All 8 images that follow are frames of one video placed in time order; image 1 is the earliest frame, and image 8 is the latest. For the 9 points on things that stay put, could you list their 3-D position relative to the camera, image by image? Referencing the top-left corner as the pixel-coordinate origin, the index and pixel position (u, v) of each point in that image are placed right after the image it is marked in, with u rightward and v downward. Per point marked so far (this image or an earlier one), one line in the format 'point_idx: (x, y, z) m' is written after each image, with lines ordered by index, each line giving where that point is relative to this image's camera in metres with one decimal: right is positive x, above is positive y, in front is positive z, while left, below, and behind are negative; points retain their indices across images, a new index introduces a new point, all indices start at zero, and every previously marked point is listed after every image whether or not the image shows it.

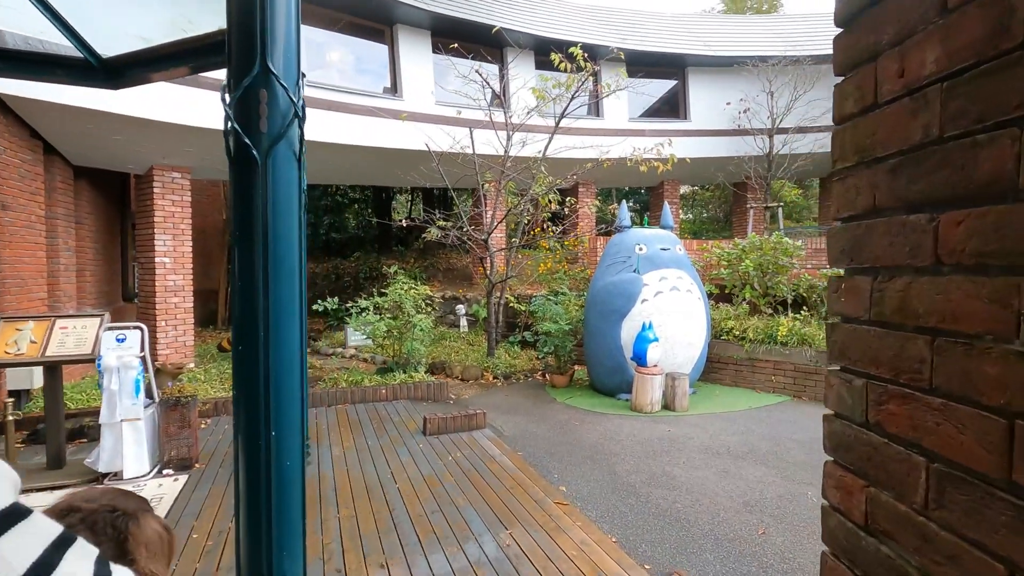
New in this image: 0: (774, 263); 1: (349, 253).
0: (+3.5, +0.3, +7.3) m
1: (-4.3, +0.9, +14.1) m
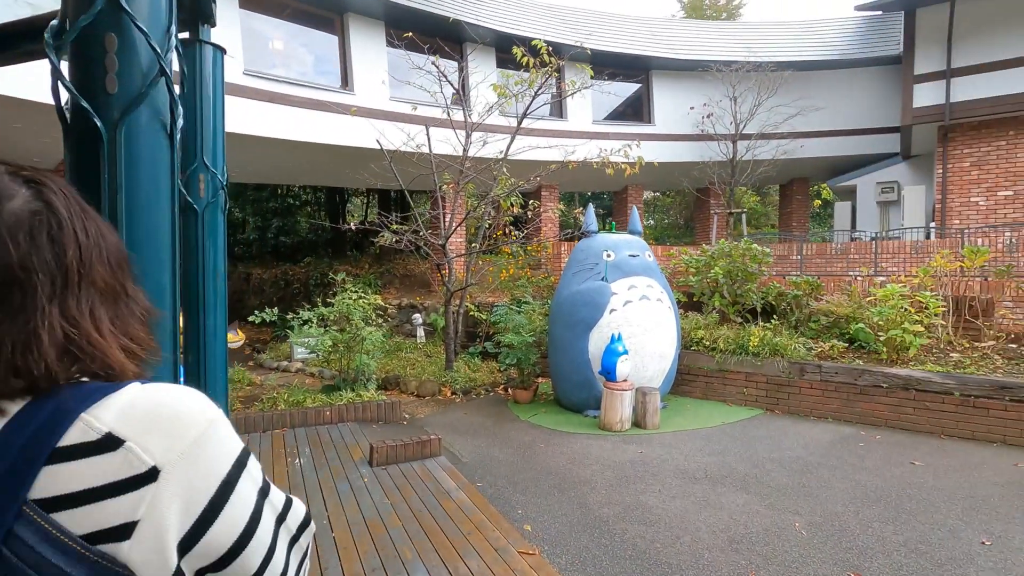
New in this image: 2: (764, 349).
0: (+3.0, +0.2, +7.0) m
1: (-5.3, +0.8, +13.3) m
2: (+2.9, -0.7, +6.2) m
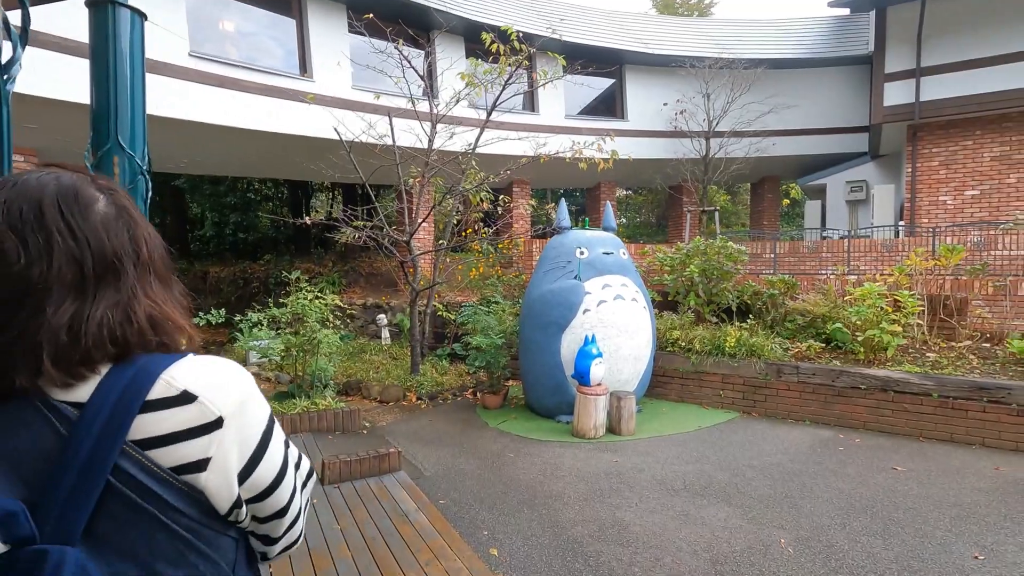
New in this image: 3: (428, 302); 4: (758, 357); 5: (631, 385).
0: (+2.6, +0.2, +6.9) m
1: (-5.9, +0.8, +12.7) m
2: (+2.6, -0.7, +6.0) m
3: (-1.2, -0.2, +7.5) m
4: (+2.7, -0.8, +5.9) m
5: (+1.2, -1.0, +5.5) m
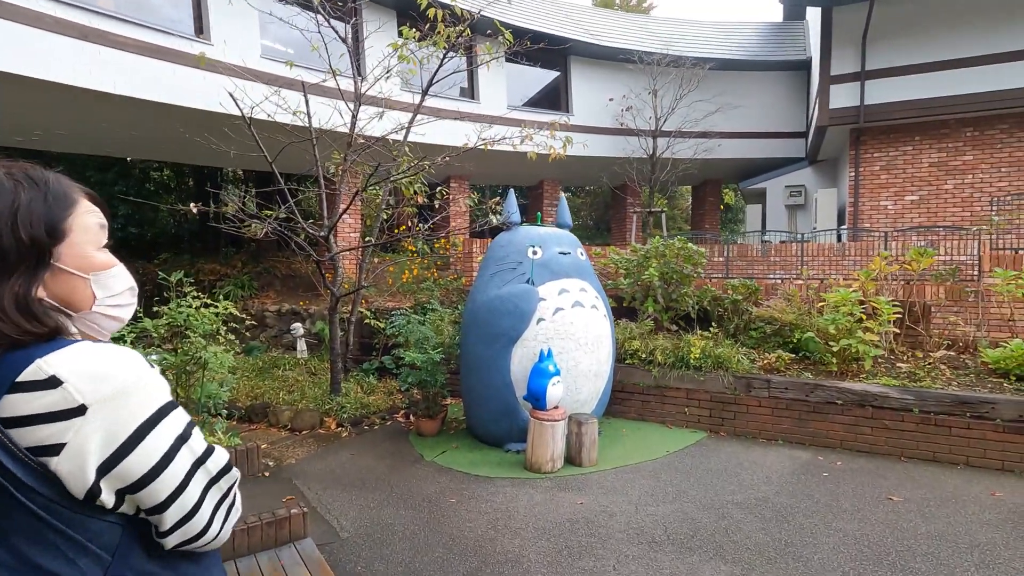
0: (+1.9, +0.2, +6.3) m
1: (-7.3, +0.7, +11.0) m
2: (+2.0, -0.7, +5.4) m
3: (-1.9, -0.3, +6.4) m
4: (+2.1, -0.8, +5.3) m
5: (+0.7, -1.1, +4.8) m
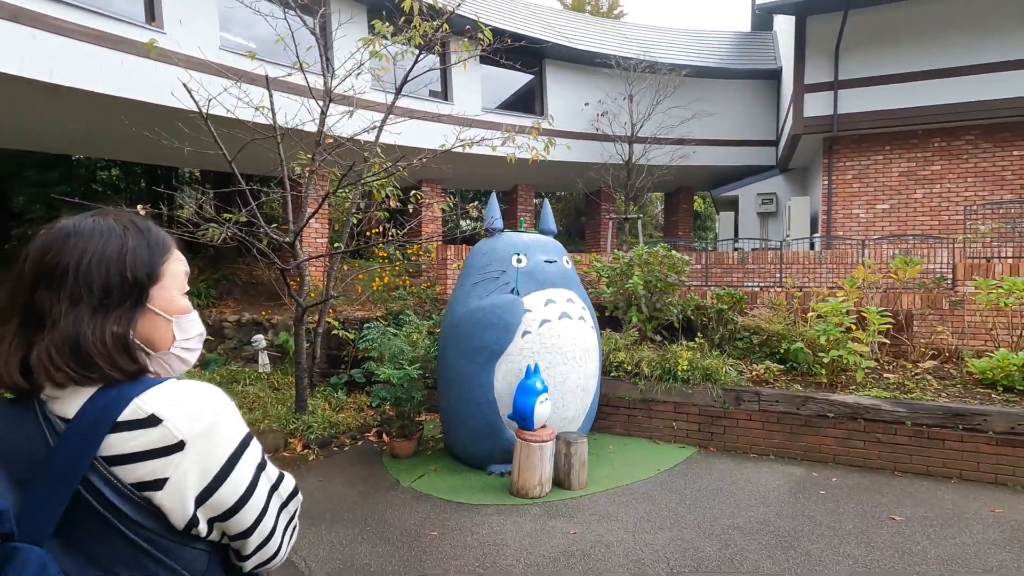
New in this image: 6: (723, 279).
0: (+1.7, +0.1, +6.1) m
1: (-7.8, +0.6, +10.3) m
2: (+1.8, -0.8, +5.3) m
3: (-2.1, -0.4, +6.0) m
4: (+1.9, -0.9, +5.2) m
5: (+0.5, -1.1, +4.5) m
6: (+3.4, +0.1, +8.6) m
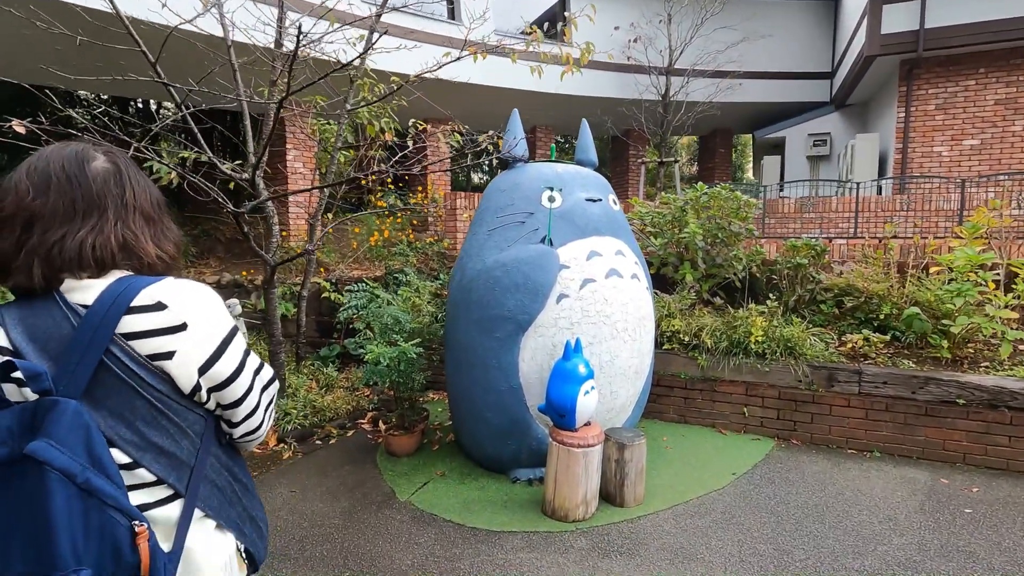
0: (+1.9, +0.5, +4.9) m
1: (-7.5, +1.3, +9.2) m
2: (+2.0, -0.4, +4.1) m
3: (-1.9, +0.1, +4.9) m
4: (+2.1, -0.5, +4.0) m
5: (+0.7, -0.8, +3.4) m
6: (+3.6, +0.8, +7.3) m
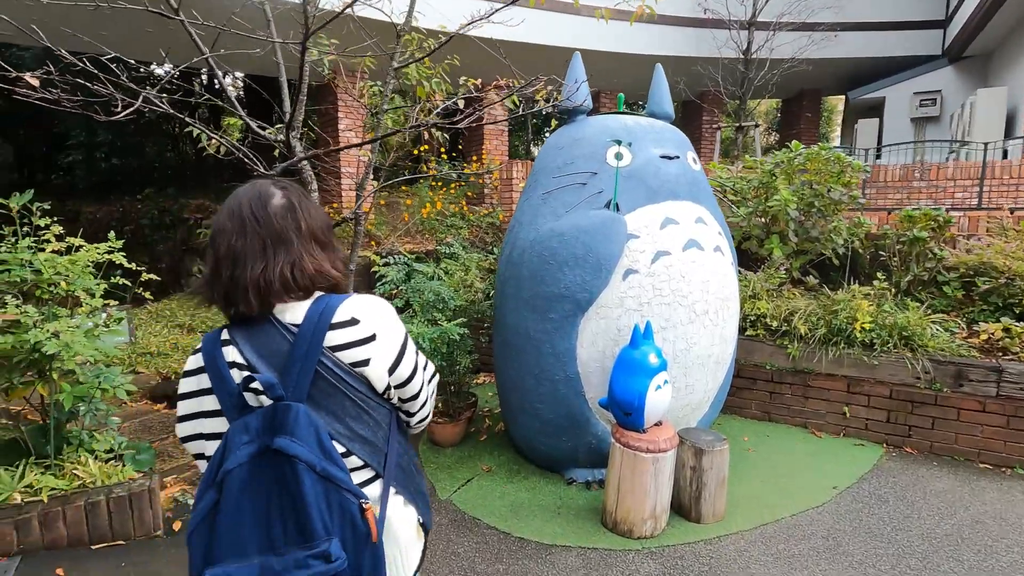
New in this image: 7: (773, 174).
0: (+2.4, +0.7, +4.2) m
1: (-6.5, +1.8, +9.5) m
2: (+2.4, -0.3, +3.4) m
3: (-1.4, +0.3, +4.6) m
4: (+2.5, -0.4, +3.3) m
5: (+1.1, -0.7, +2.9) m
6: (+4.4, +1.0, +6.4) m
7: (+2.1, +0.9, +4.4) m
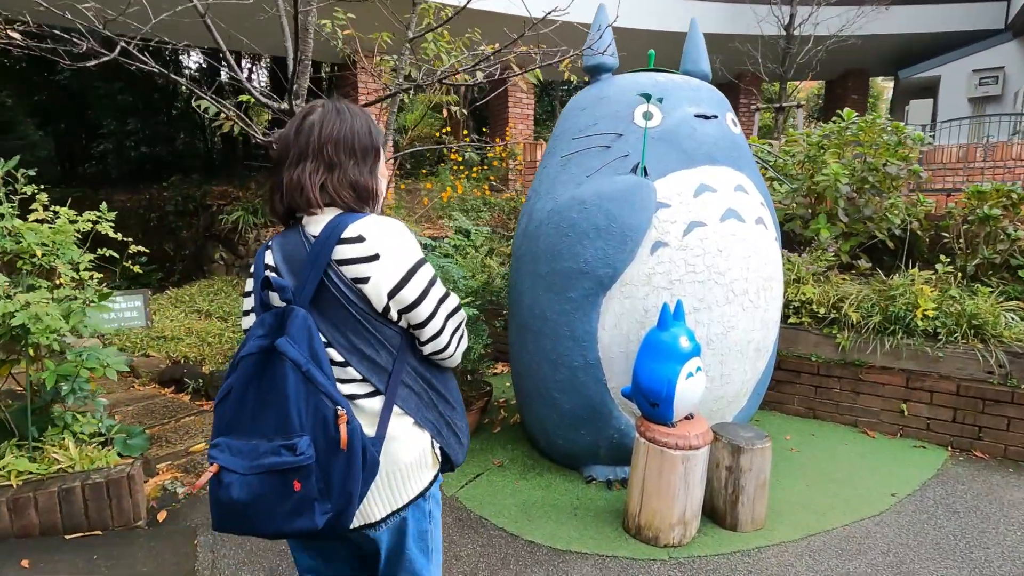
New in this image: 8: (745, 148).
0: (+2.5, +0.8, +3.8) m
1: (-6.0, +2.0, +9.6) m
2: (+2.5, -0.2, +3.0) m
3: (-1.2, +0.4, +4.4) m
4: (+2.6, -0.3, +2.9) m
5: (+1.1, -0.6, +2.6) m
6: (+4.6, +1.1, +5.8) m
7: (+2.2, +1.0, +4.0) m
8: (+1.2, +0.7, +2.7) m
